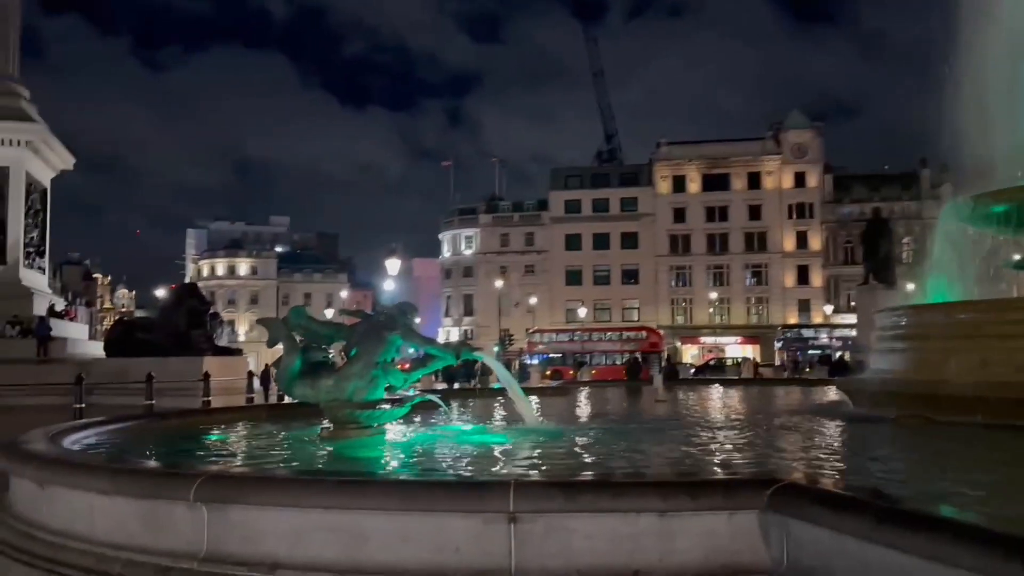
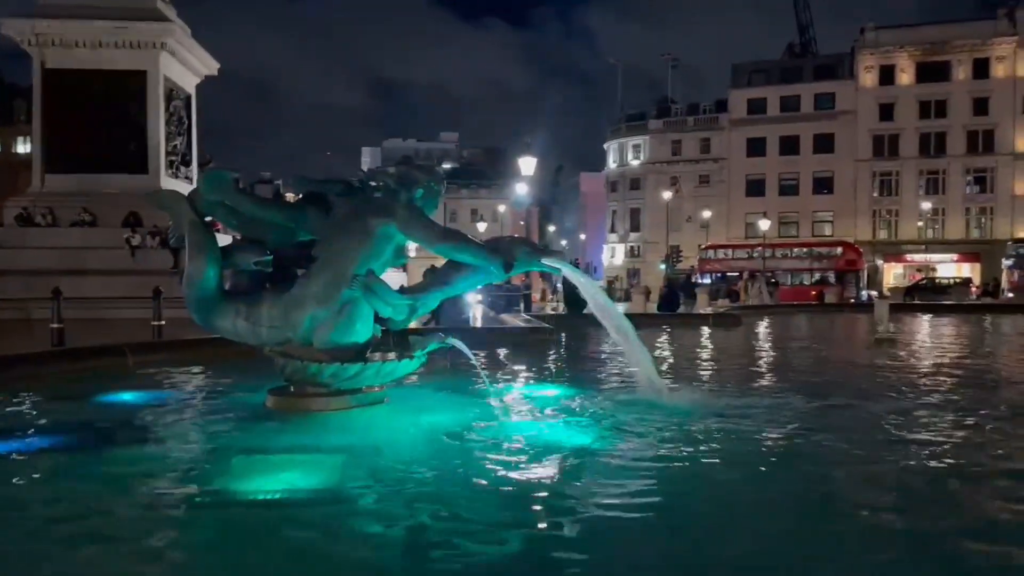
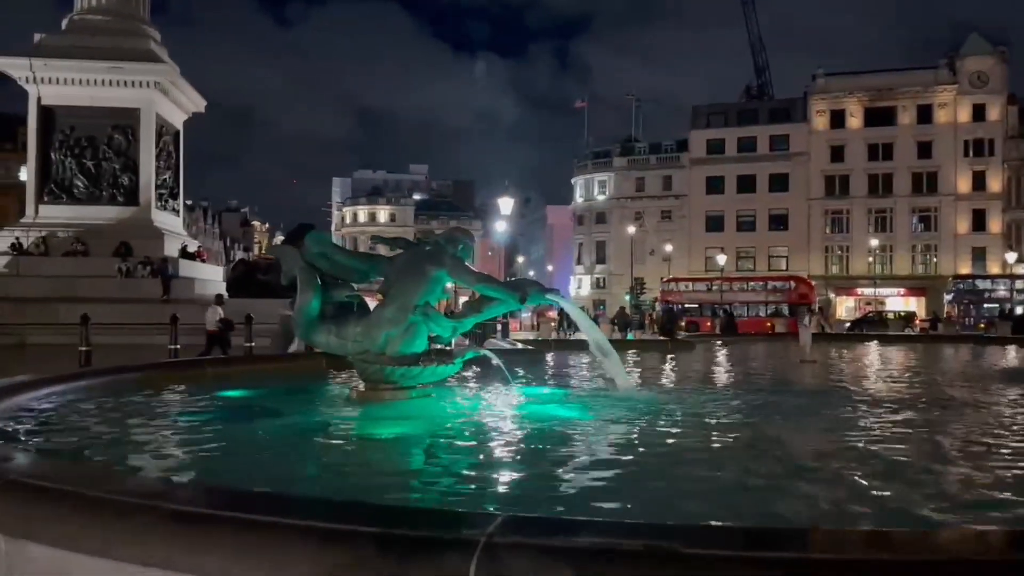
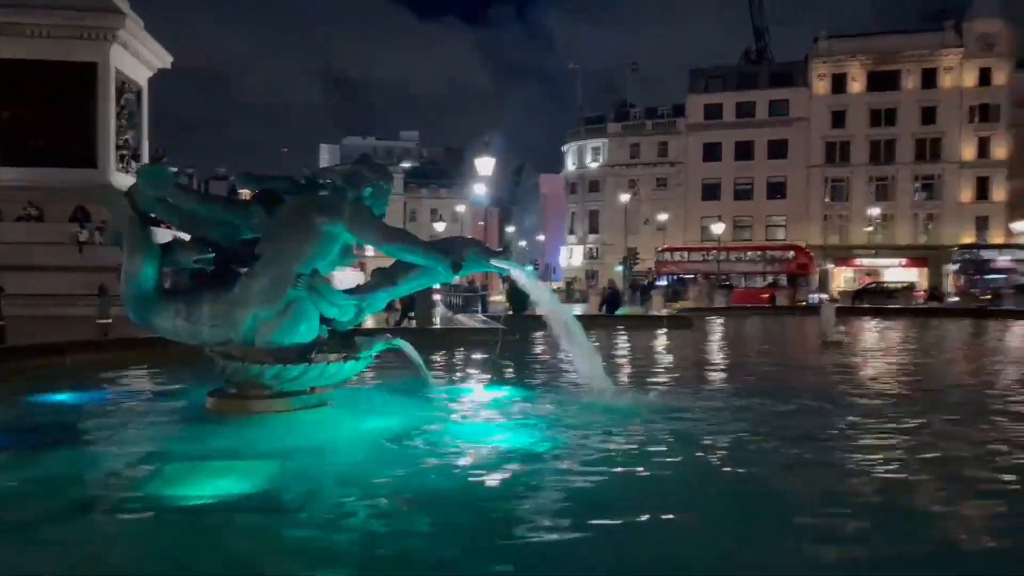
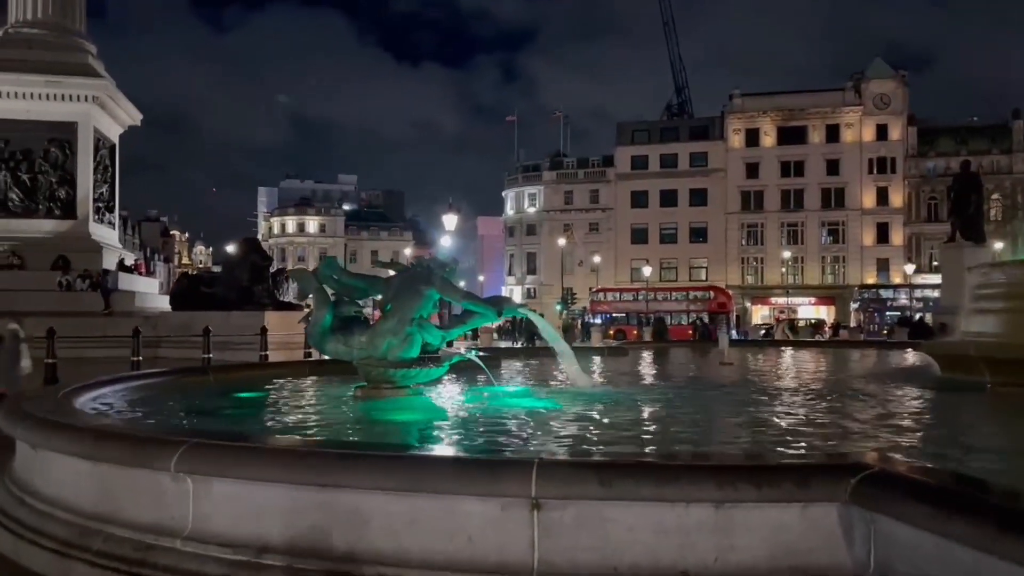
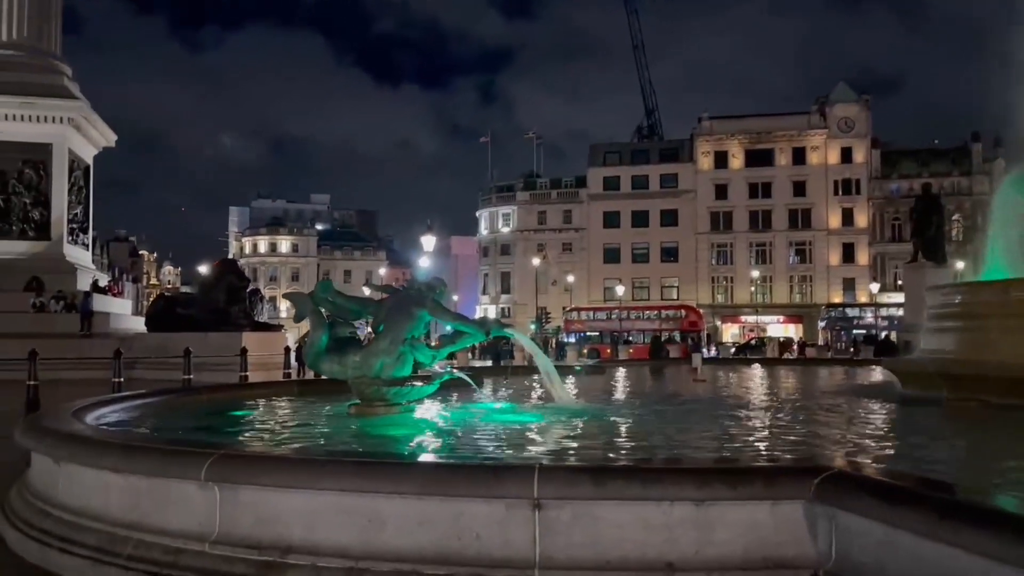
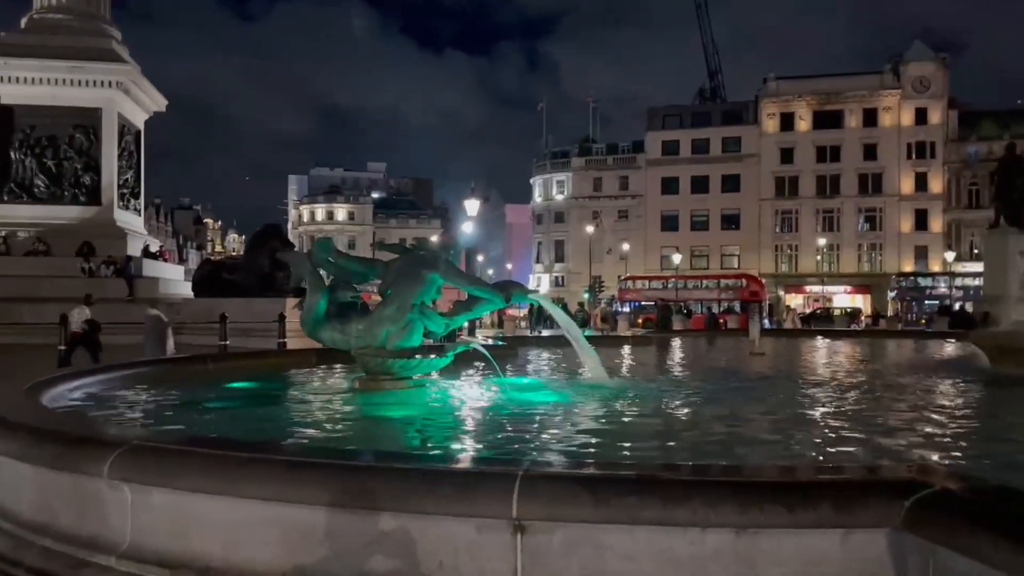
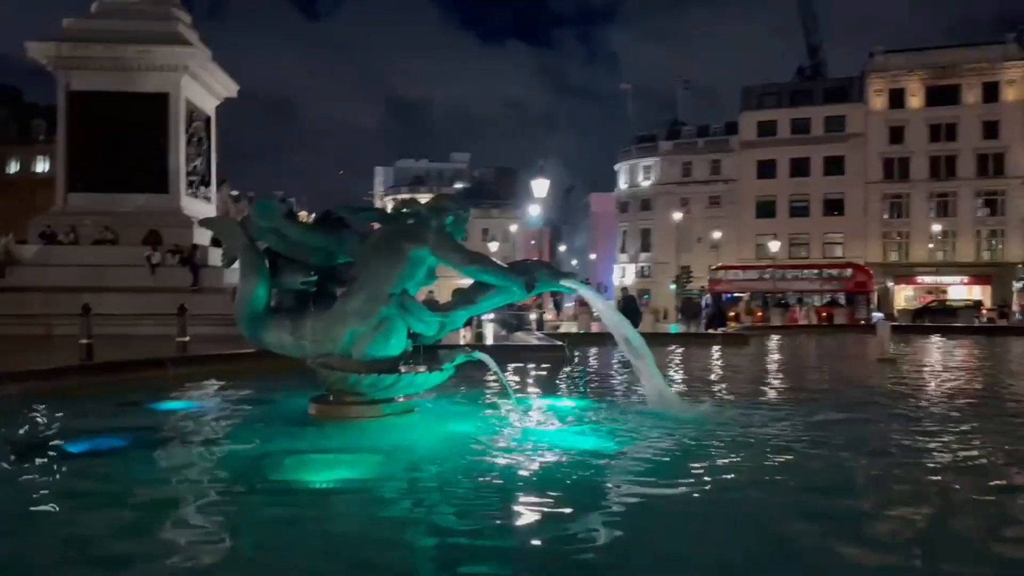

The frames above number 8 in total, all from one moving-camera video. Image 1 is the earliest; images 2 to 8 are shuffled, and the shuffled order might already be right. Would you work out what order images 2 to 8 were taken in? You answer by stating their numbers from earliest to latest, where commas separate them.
6, 5, 7, 3, 8, 2, 4
